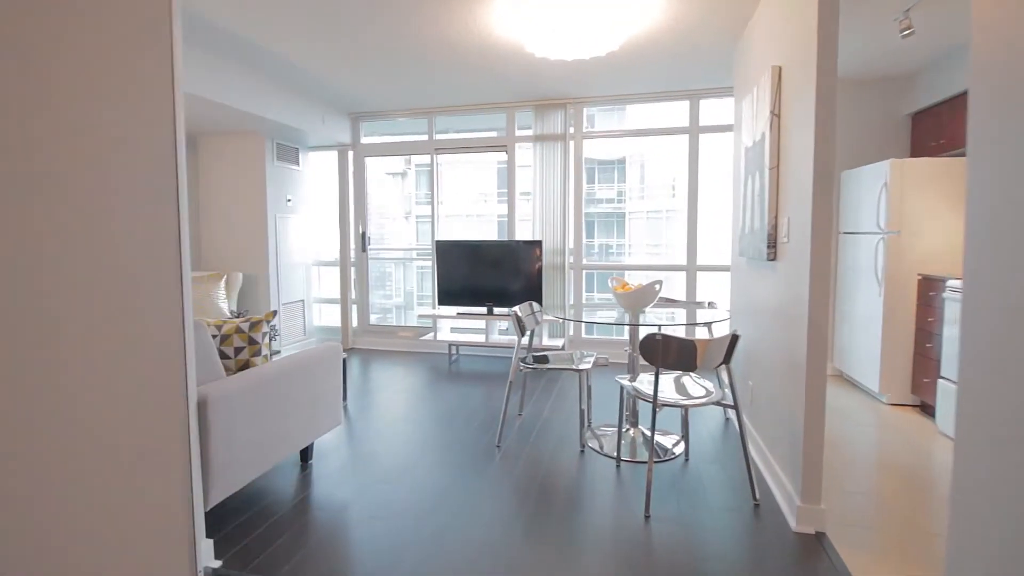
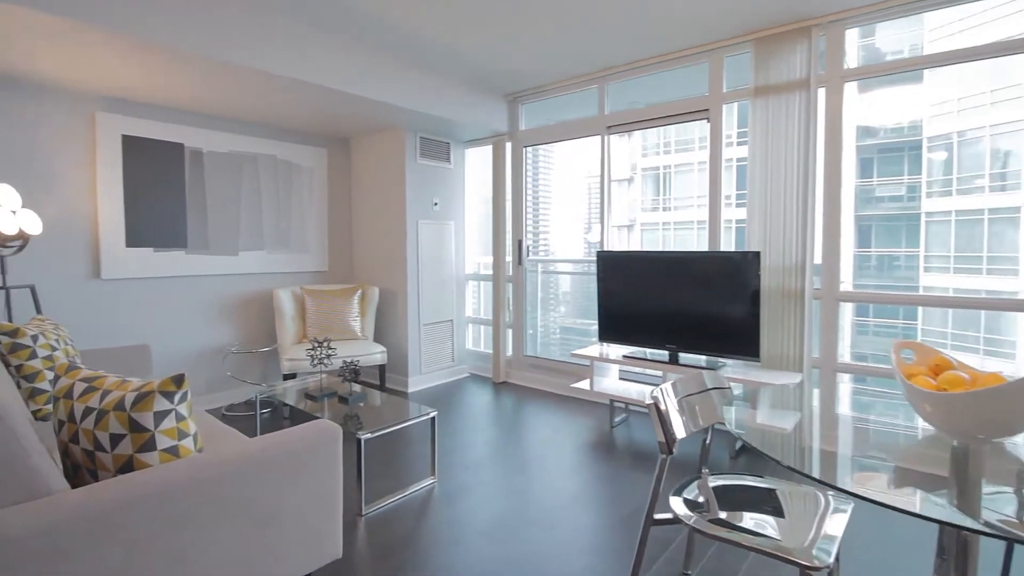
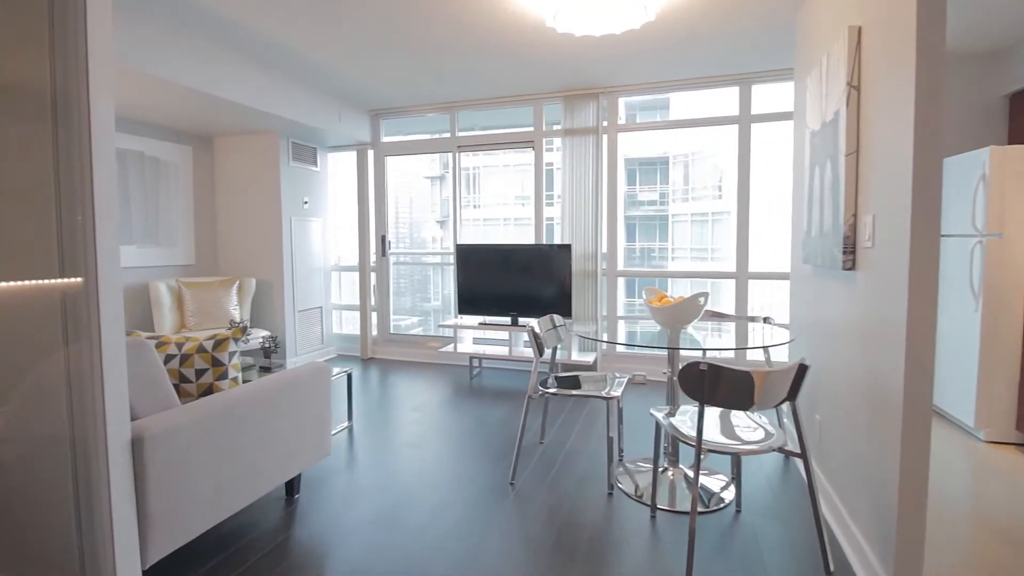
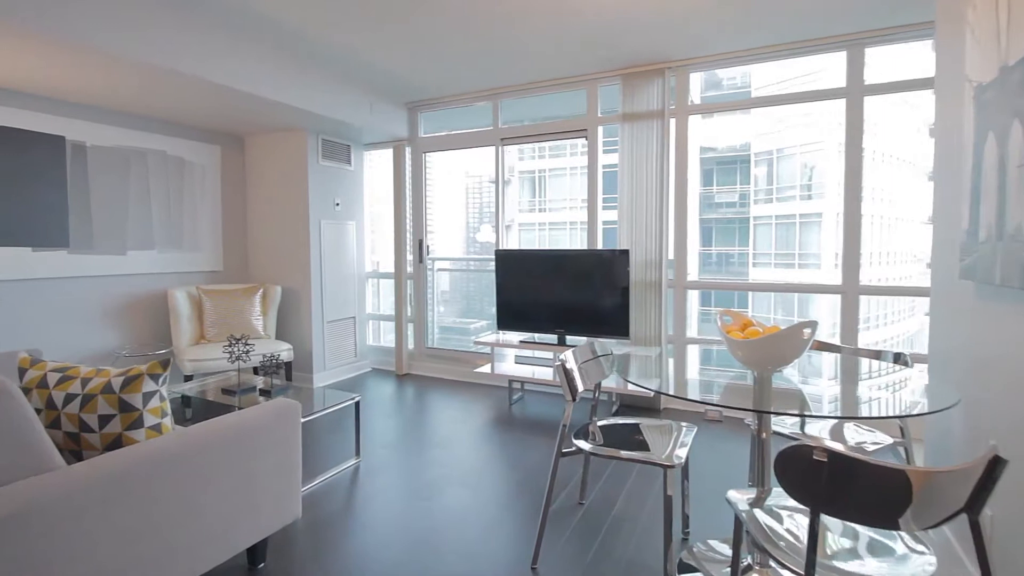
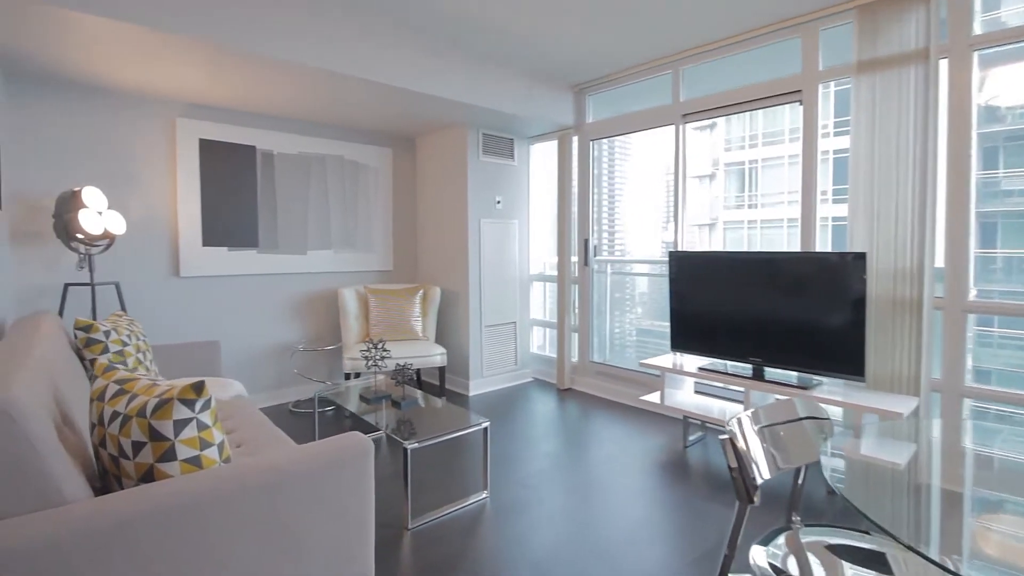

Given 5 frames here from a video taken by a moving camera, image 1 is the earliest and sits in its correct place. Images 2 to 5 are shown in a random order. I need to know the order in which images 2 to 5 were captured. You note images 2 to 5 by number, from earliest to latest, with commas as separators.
3, 4, 2, 5
